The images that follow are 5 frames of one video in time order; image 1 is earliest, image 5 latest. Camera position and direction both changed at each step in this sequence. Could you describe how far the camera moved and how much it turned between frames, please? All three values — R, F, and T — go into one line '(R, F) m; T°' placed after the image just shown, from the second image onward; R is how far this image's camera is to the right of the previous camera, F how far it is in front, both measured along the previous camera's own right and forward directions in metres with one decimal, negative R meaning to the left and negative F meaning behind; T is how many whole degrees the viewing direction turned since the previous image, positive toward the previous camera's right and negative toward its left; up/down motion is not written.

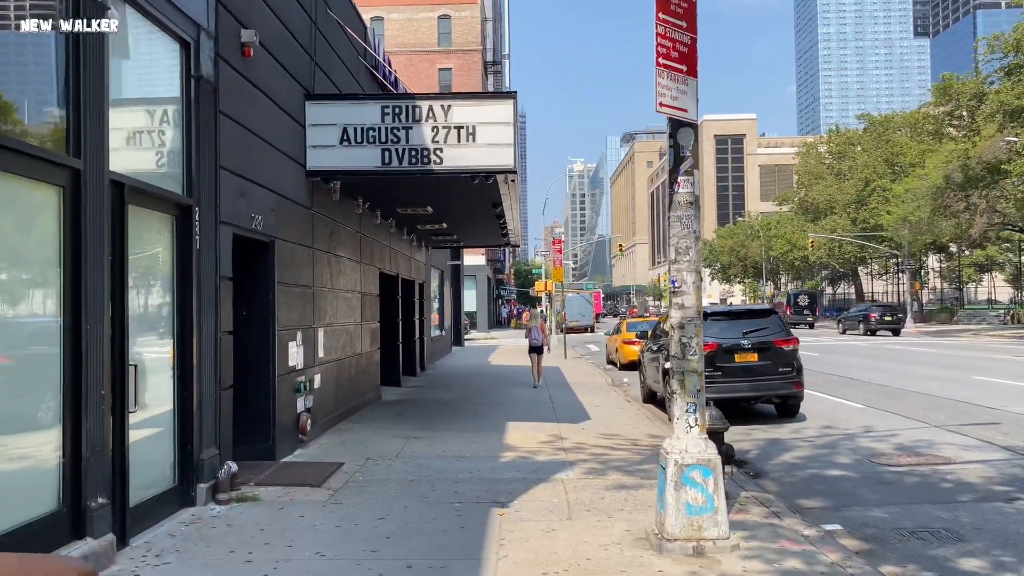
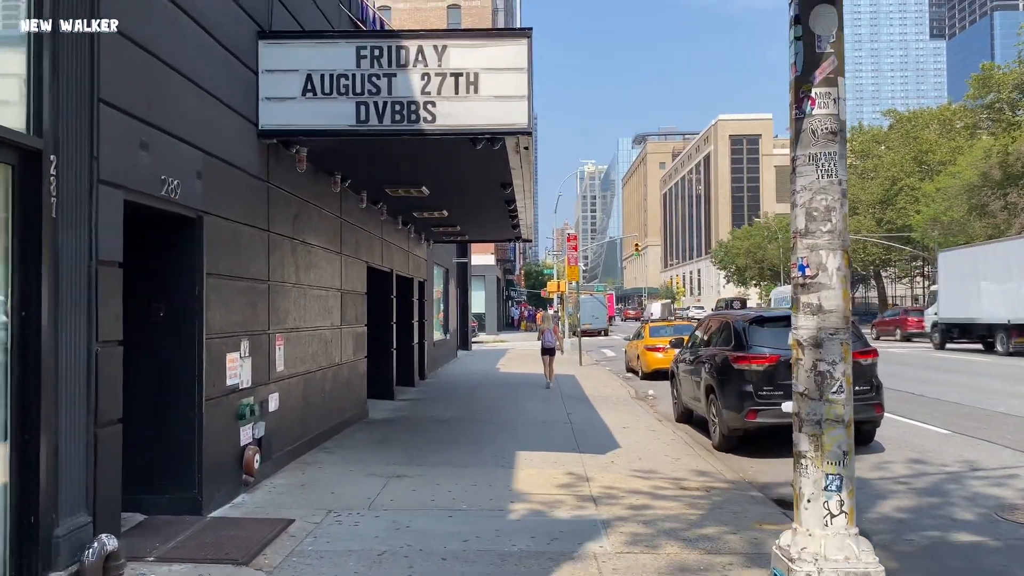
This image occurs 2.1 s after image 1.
(0.0, +2.2) m; -1°
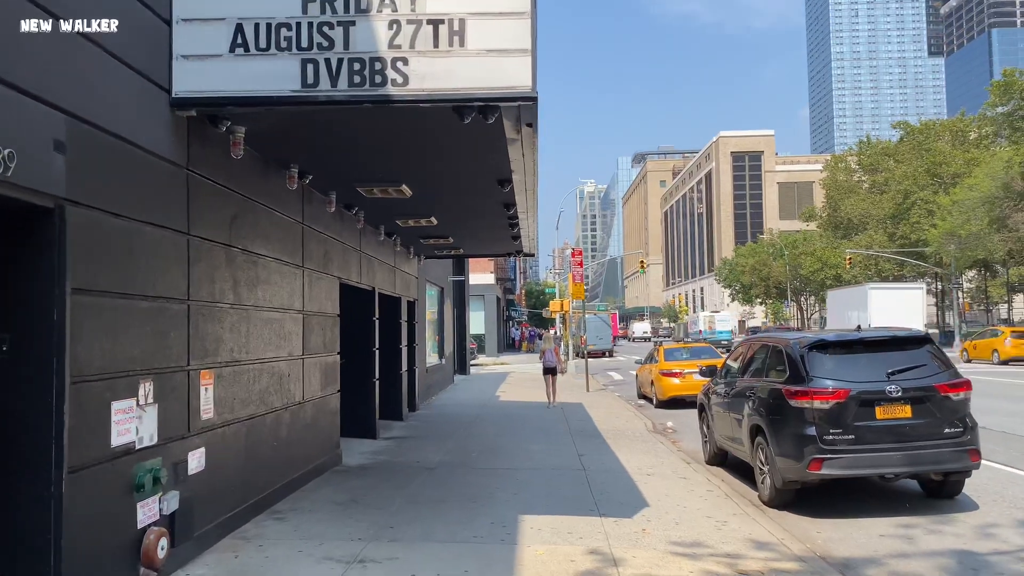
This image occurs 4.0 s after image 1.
(0.0, +1.8) m; 0°
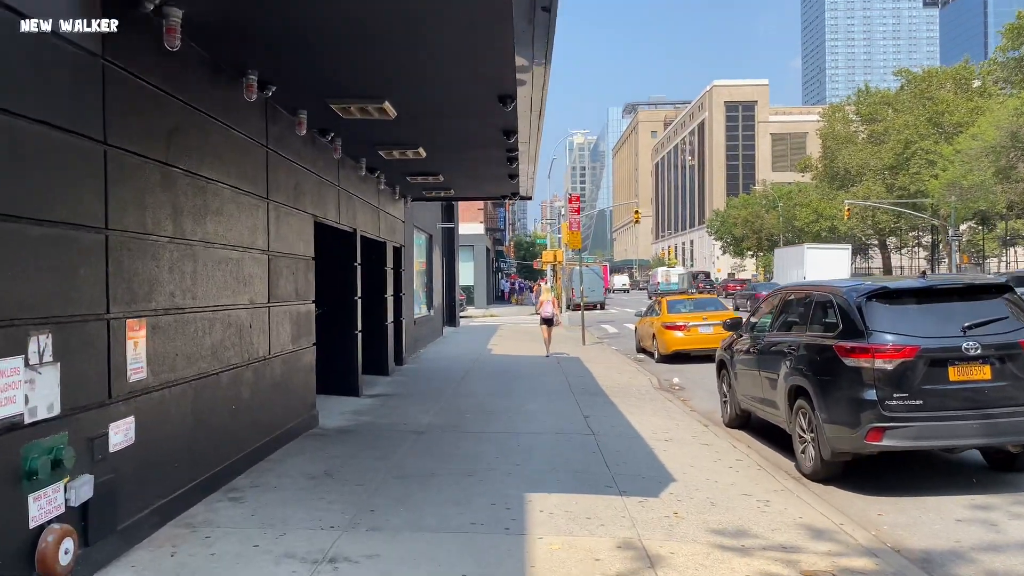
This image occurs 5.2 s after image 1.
(-0.1, +1.2) m; +1°
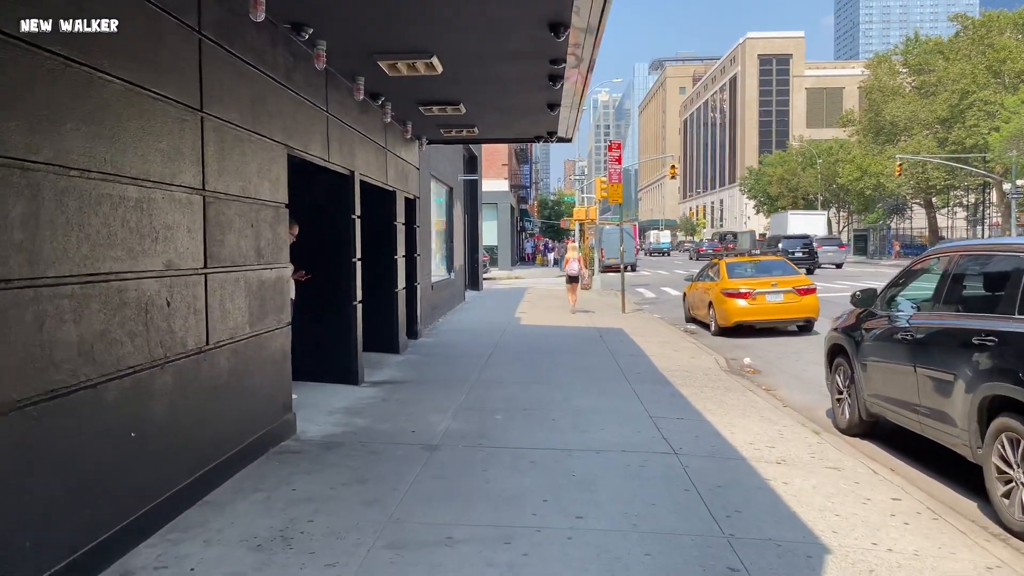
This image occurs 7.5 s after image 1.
(-0.2, +2.4) m; -2°
